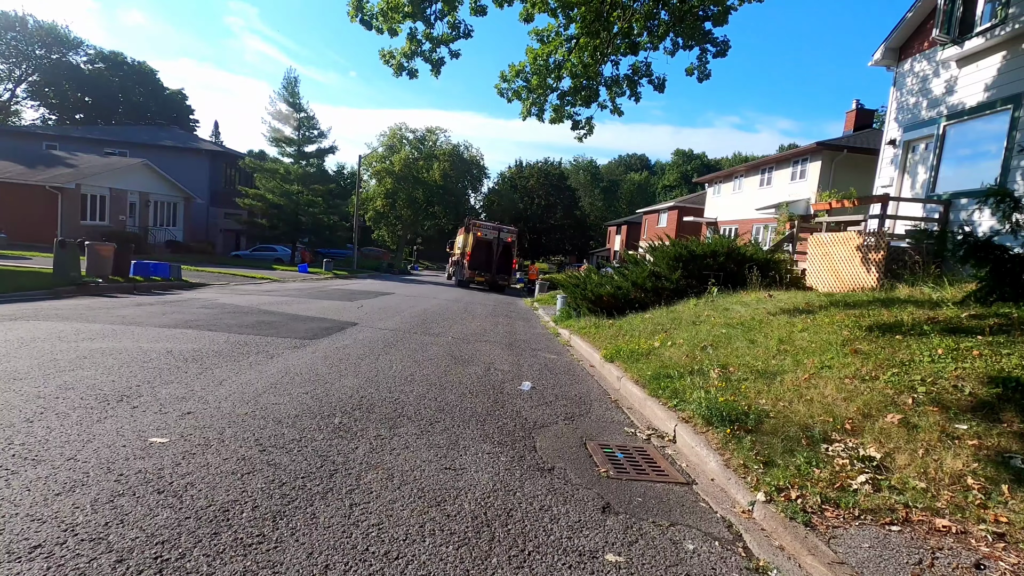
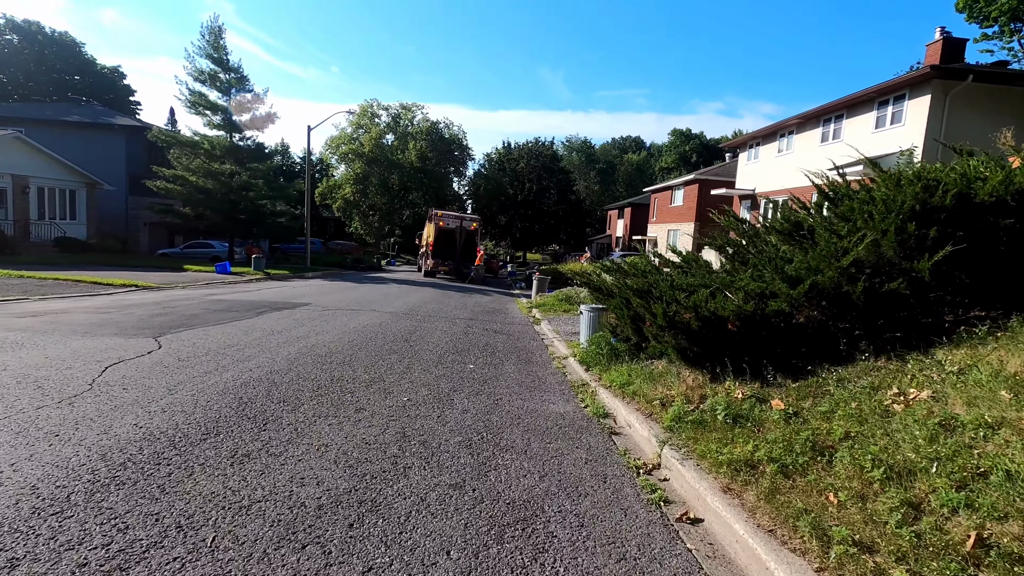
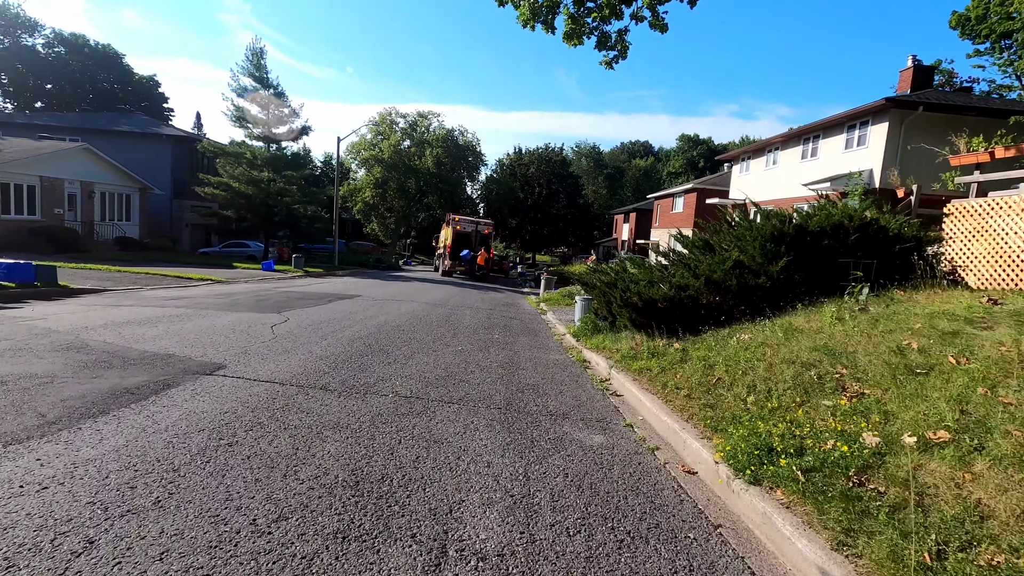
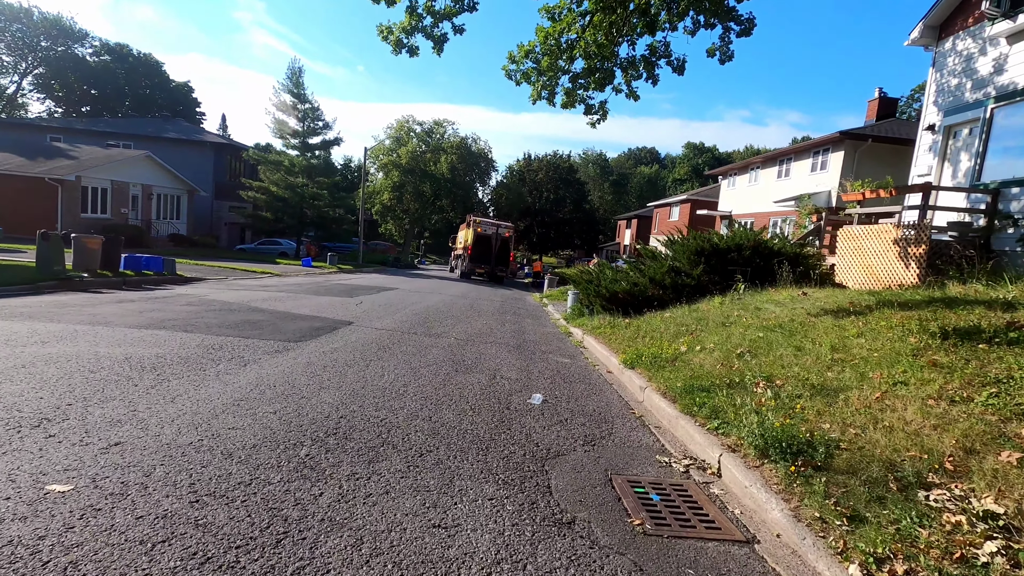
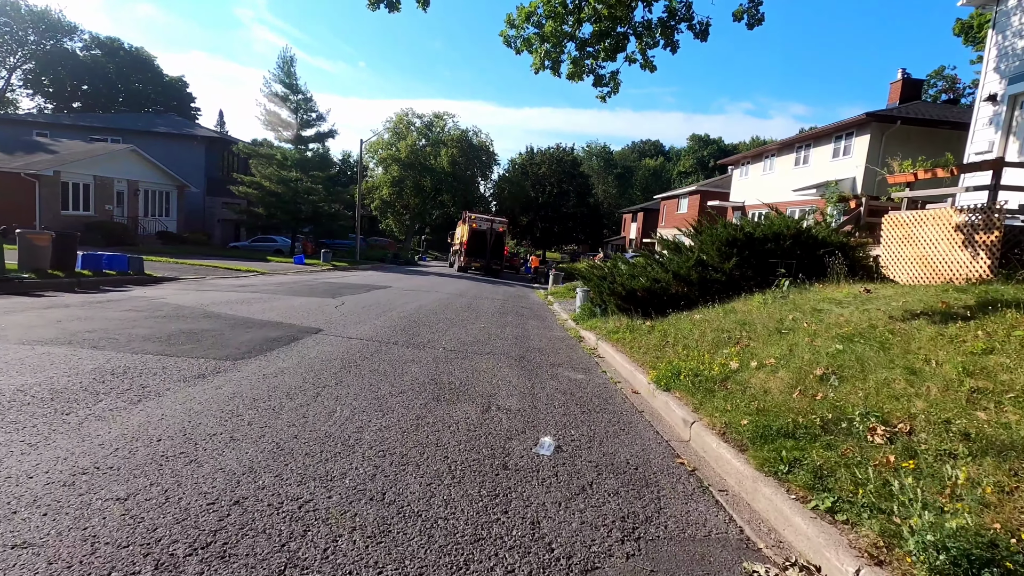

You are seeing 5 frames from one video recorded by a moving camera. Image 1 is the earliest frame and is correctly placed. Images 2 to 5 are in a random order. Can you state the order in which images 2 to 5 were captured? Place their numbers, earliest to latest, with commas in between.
4, 5, 3, 2
